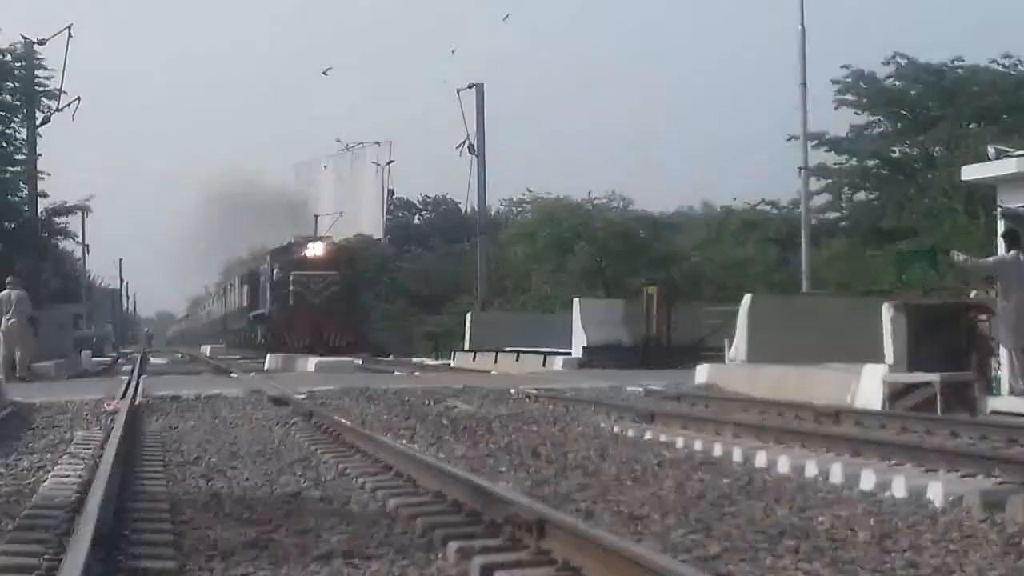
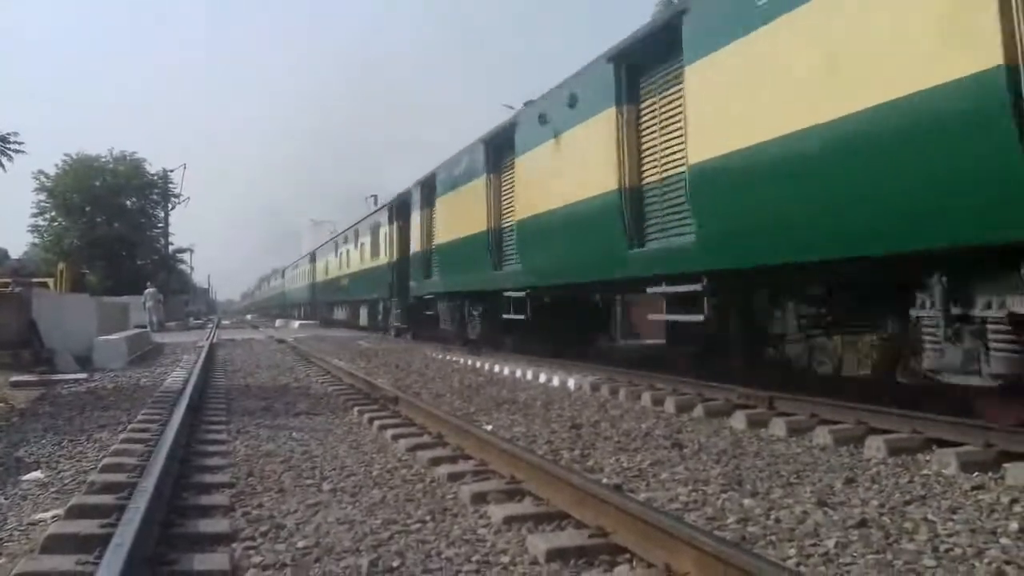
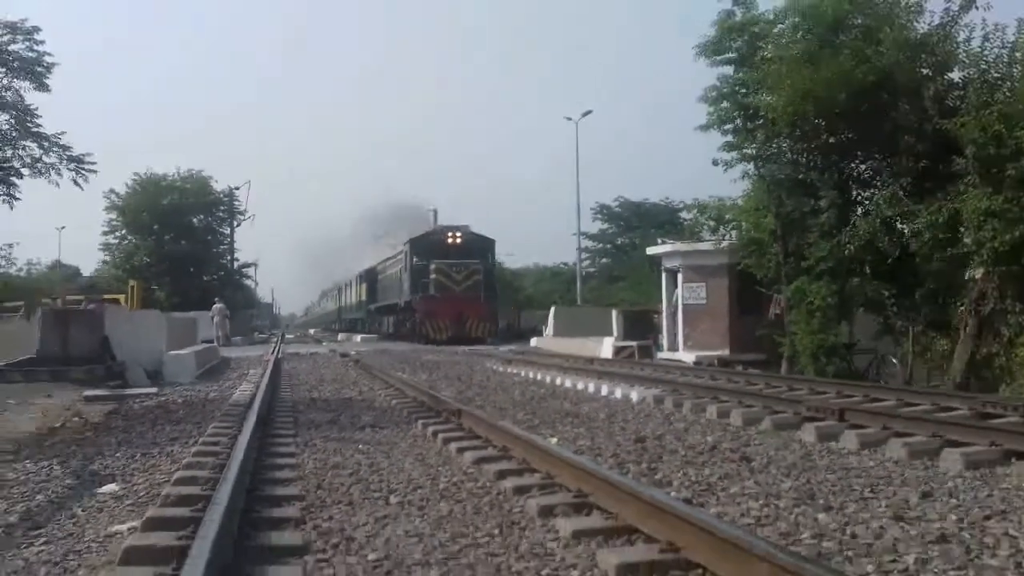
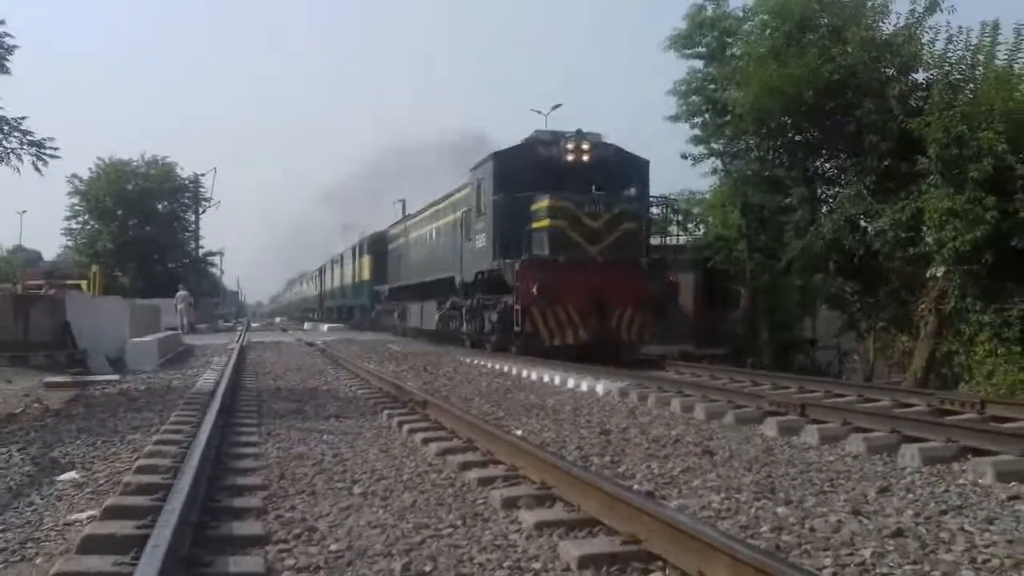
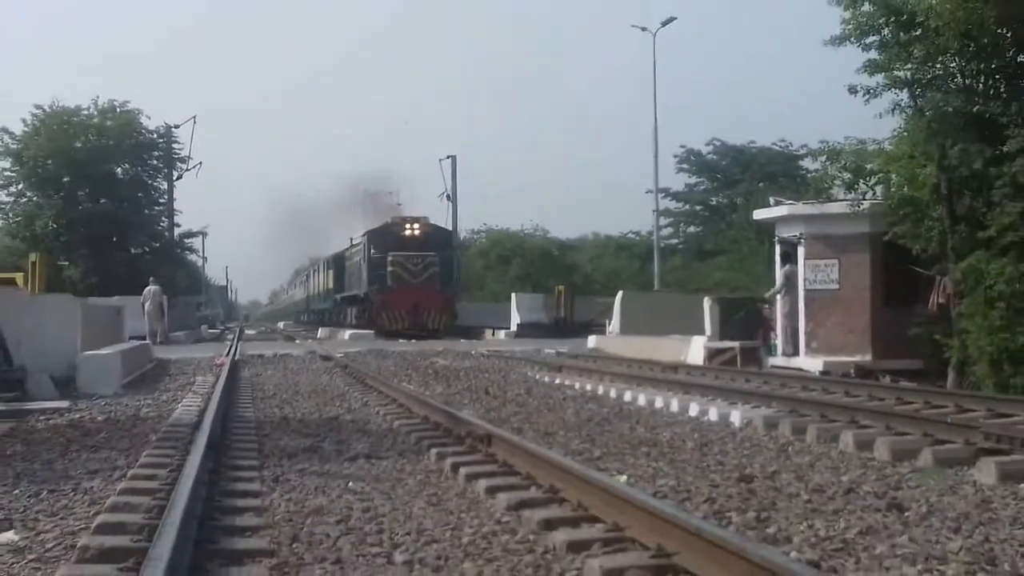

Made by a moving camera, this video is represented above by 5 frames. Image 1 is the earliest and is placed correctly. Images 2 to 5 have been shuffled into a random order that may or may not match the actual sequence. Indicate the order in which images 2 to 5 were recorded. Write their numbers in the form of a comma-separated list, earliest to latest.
5, 3, 4, 2
